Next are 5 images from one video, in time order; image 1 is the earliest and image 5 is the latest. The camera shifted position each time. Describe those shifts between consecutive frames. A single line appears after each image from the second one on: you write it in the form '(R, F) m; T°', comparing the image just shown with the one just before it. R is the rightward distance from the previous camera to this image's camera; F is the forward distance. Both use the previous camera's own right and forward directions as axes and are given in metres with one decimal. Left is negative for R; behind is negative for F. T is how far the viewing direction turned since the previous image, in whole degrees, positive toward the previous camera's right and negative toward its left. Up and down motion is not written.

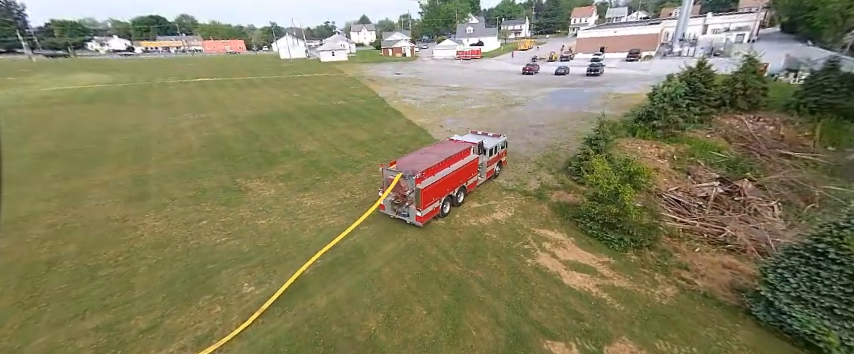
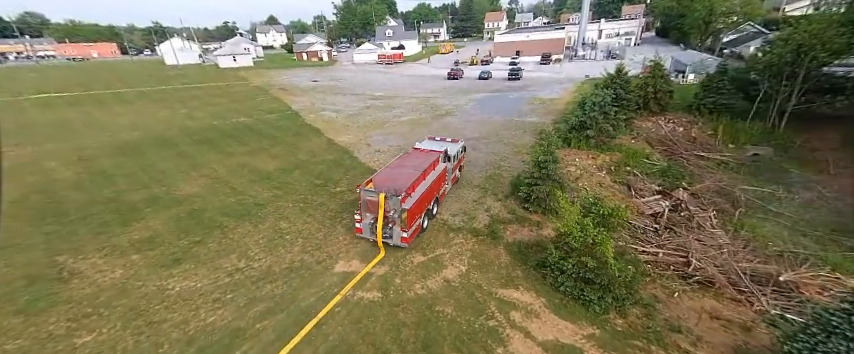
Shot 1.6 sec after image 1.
(+0.3, +2.4) m; +12°
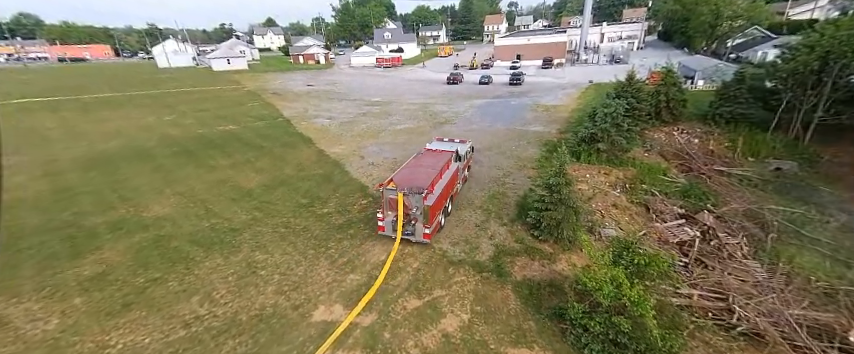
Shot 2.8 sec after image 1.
(+0.1, +1.2) m; 0°
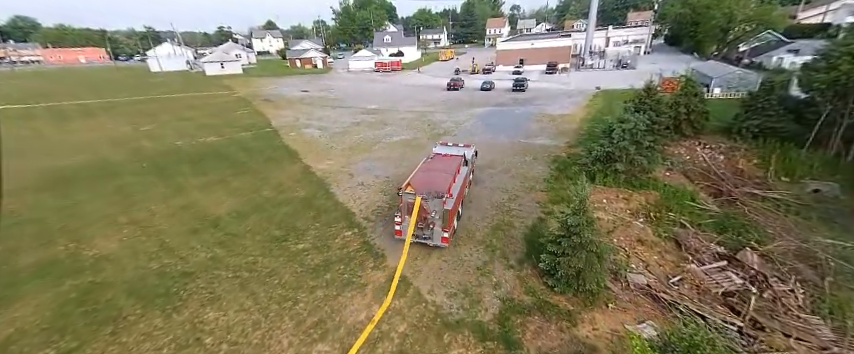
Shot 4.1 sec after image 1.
(+0.2, +1.7) m; 0°
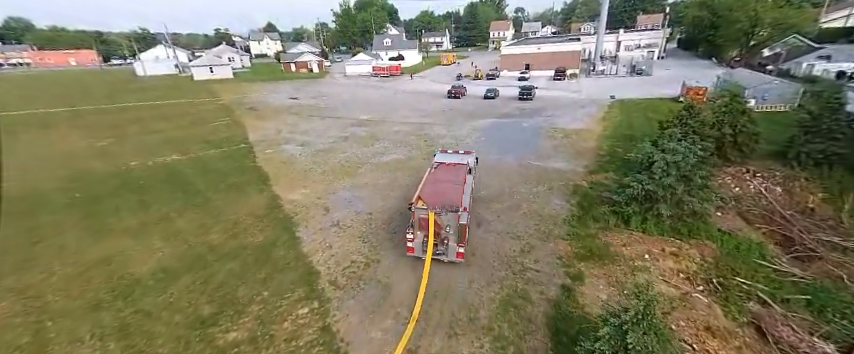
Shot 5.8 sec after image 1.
(+0.4, +2.8) m; 0°
